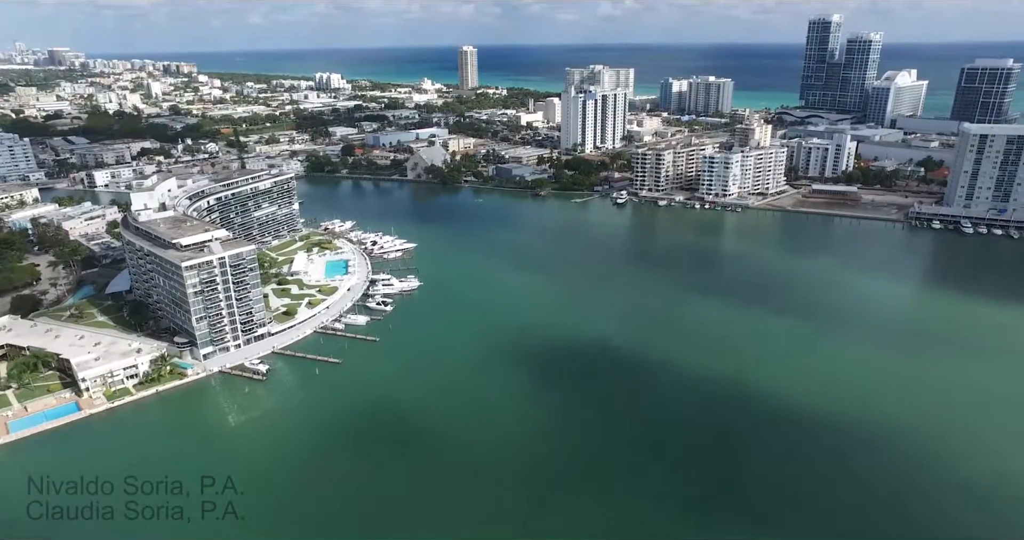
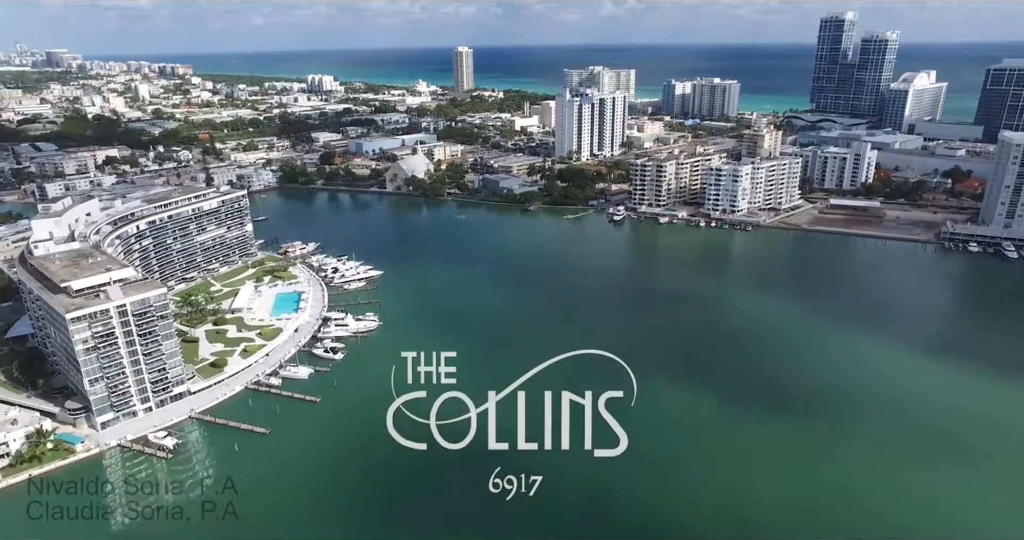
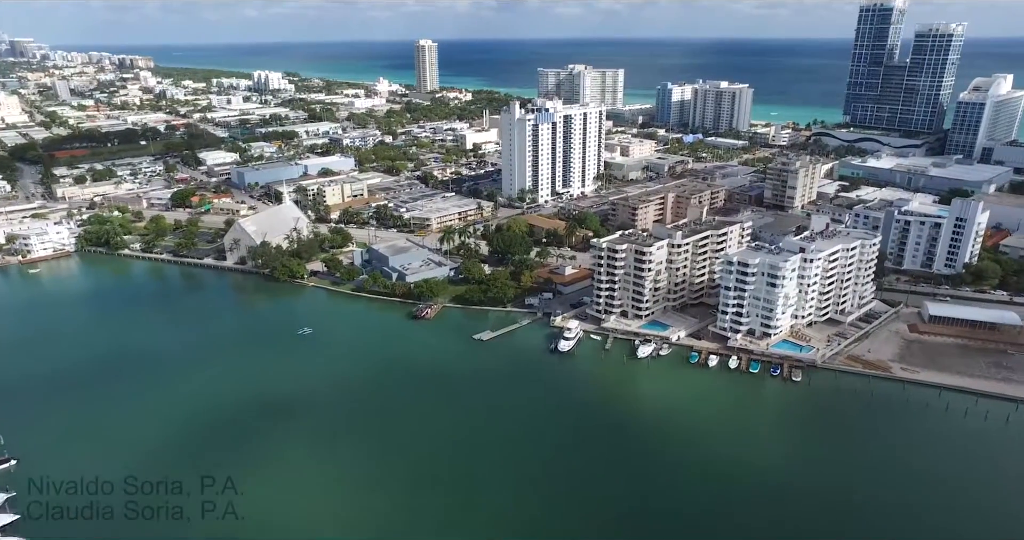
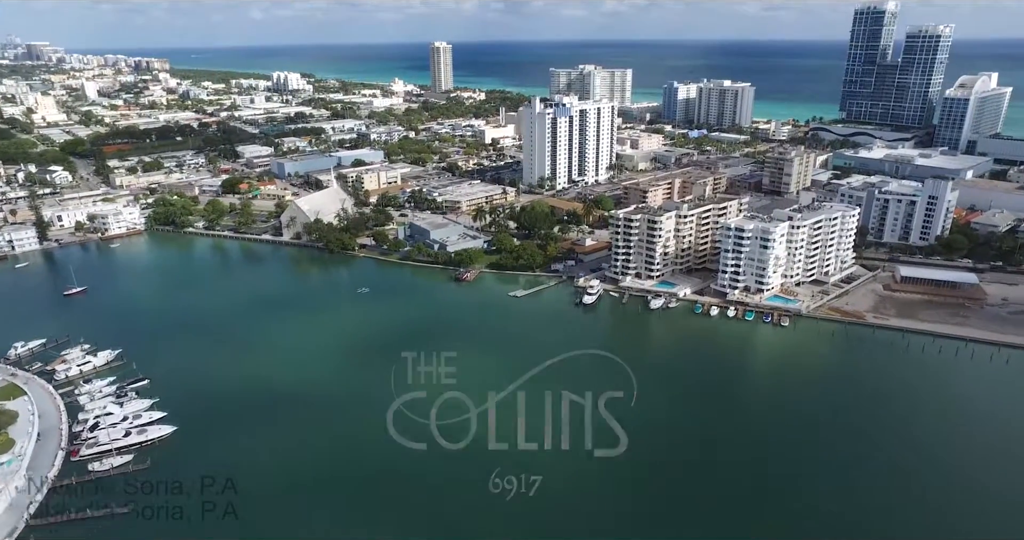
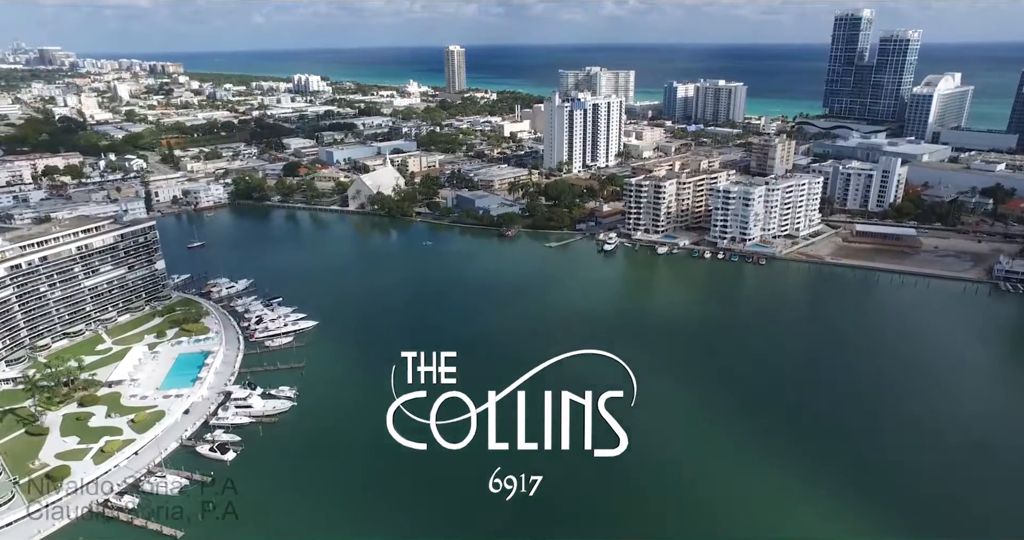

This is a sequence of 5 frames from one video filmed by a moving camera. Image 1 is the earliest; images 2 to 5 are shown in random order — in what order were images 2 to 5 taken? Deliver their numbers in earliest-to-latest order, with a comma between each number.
2, 5, 4, 3
